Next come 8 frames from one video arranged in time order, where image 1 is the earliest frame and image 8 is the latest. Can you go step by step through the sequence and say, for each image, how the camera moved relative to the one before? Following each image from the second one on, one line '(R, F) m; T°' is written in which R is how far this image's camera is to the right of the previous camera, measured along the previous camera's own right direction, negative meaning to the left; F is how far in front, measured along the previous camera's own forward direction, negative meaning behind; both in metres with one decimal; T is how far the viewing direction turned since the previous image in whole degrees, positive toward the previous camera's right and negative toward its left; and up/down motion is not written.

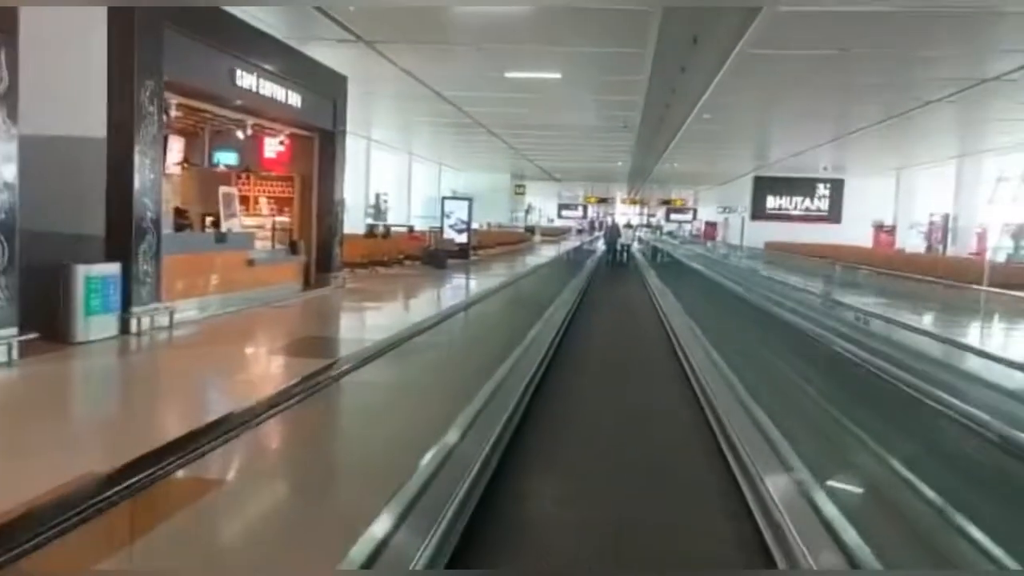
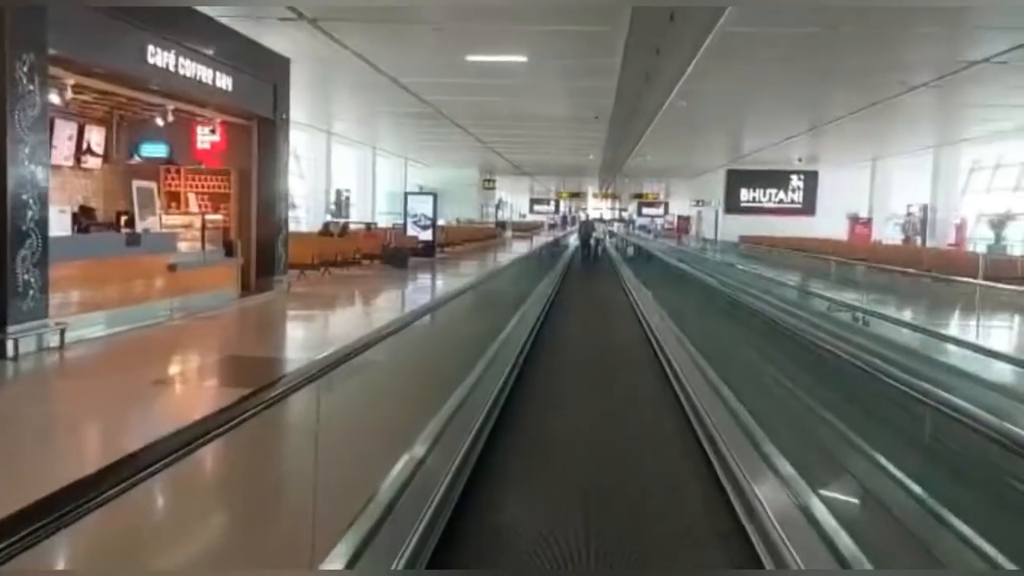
(+0.1, +0.6) m; +2°
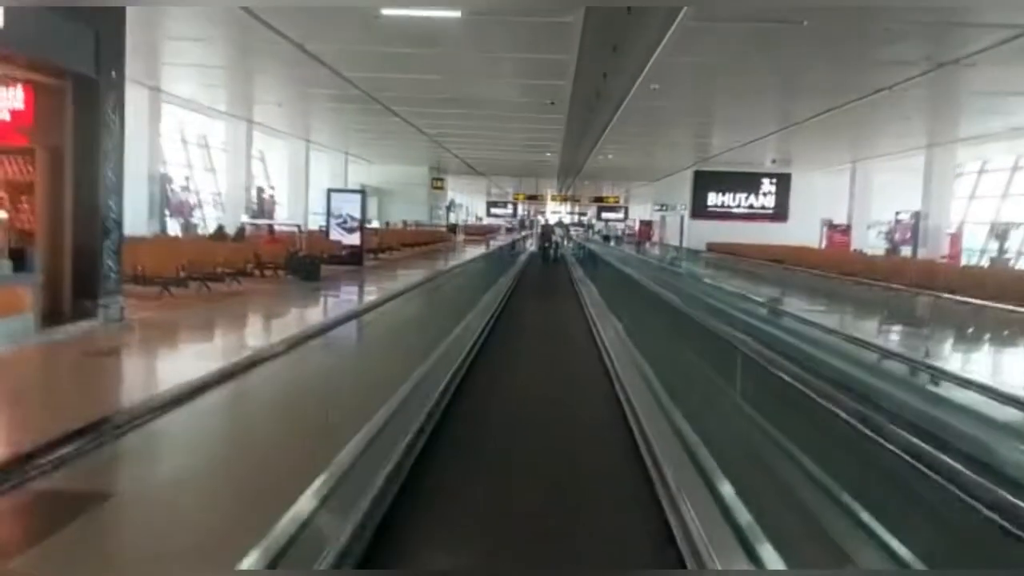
(+0.2, +1.7) m; +3°
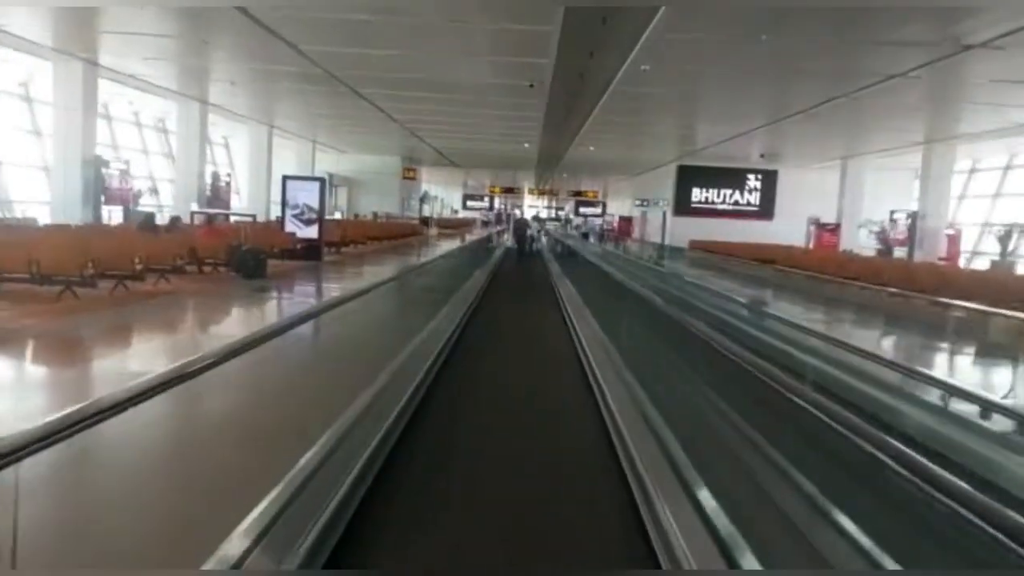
(0.0, +0.9) m; +1°
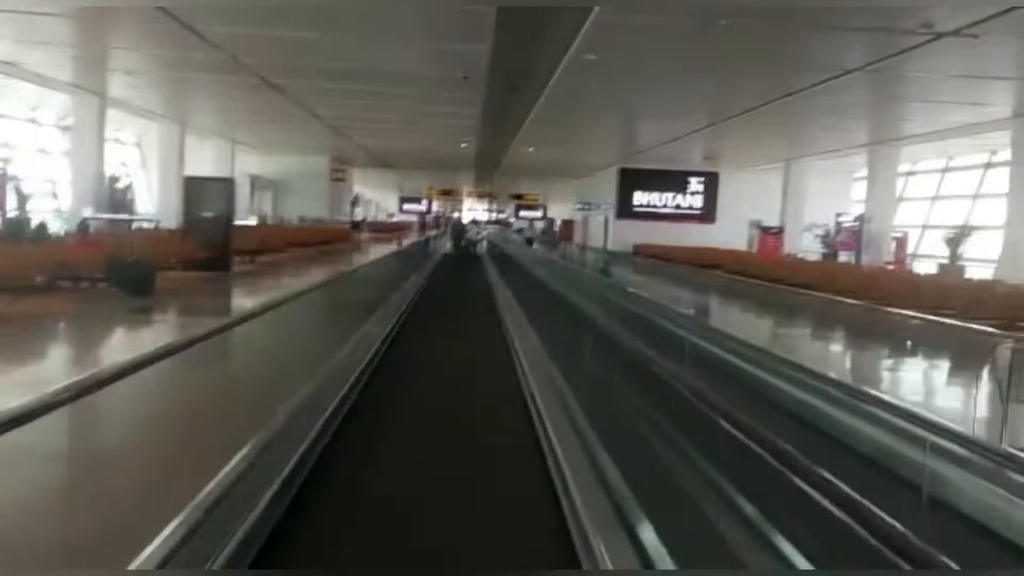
(+0.1, +0.8) m; +4°
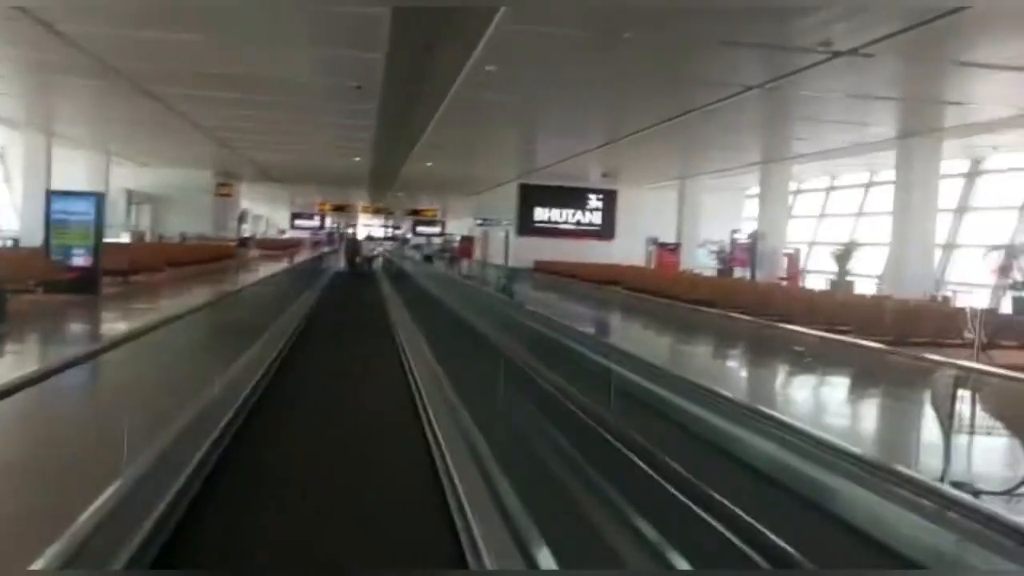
(0.0, +0.4) m; +6°
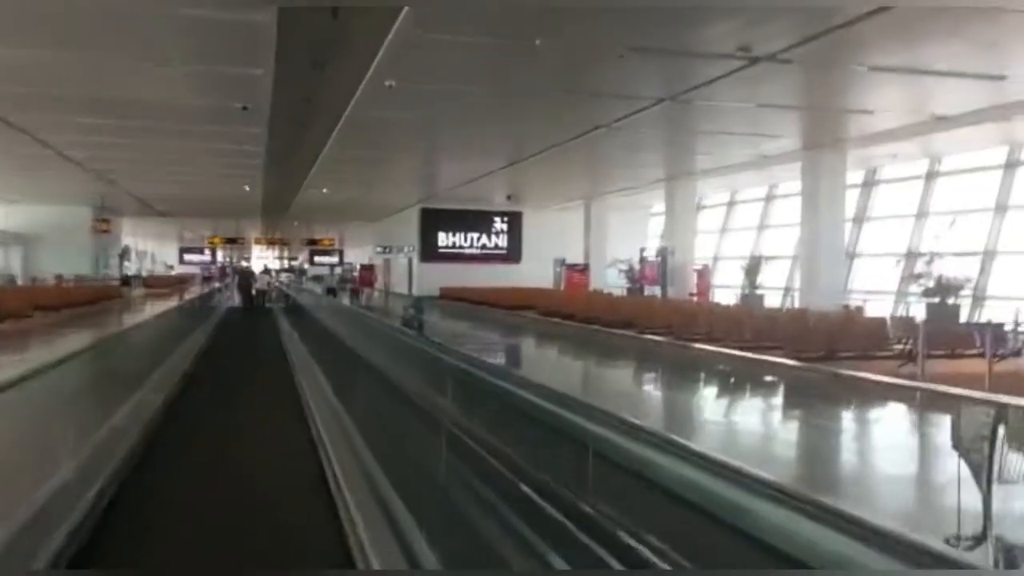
(-0.1, +0.7) m; +6°
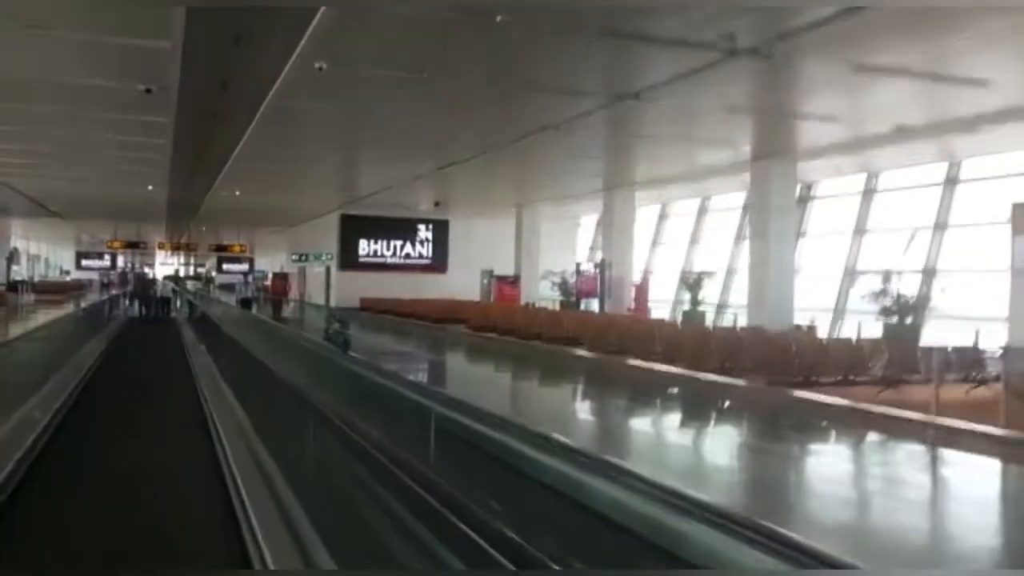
(-0.3, +1.0) m; +5°
